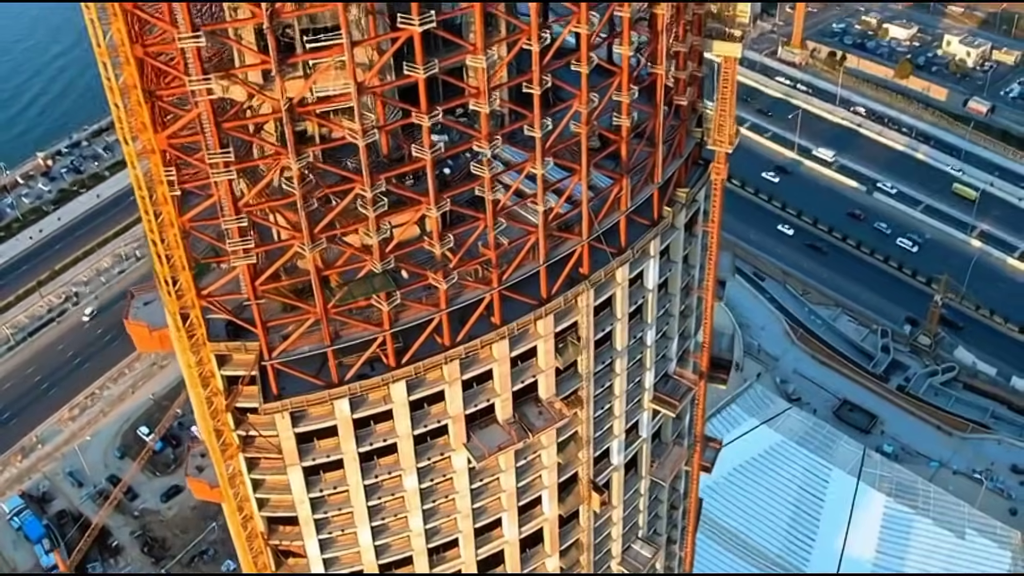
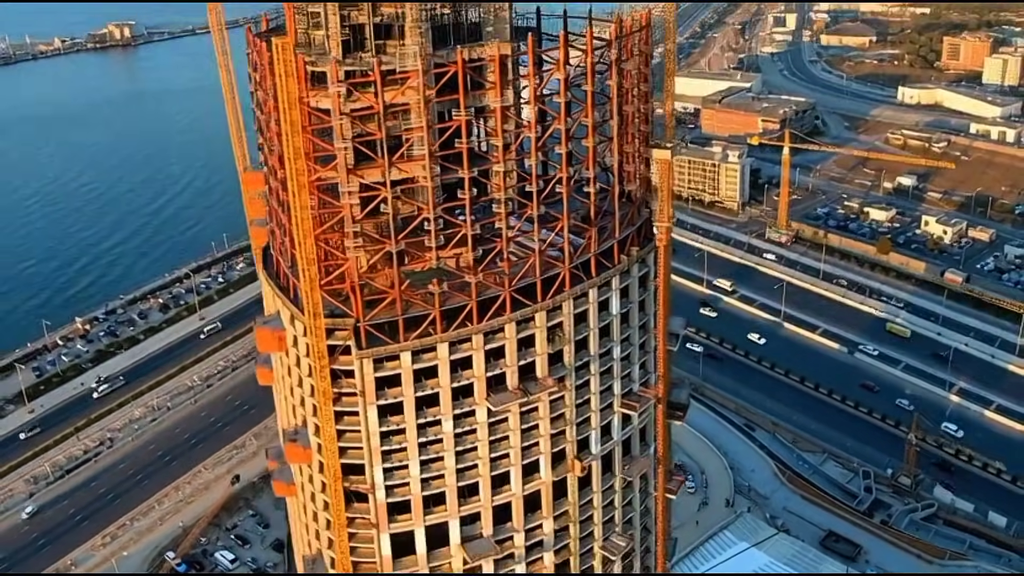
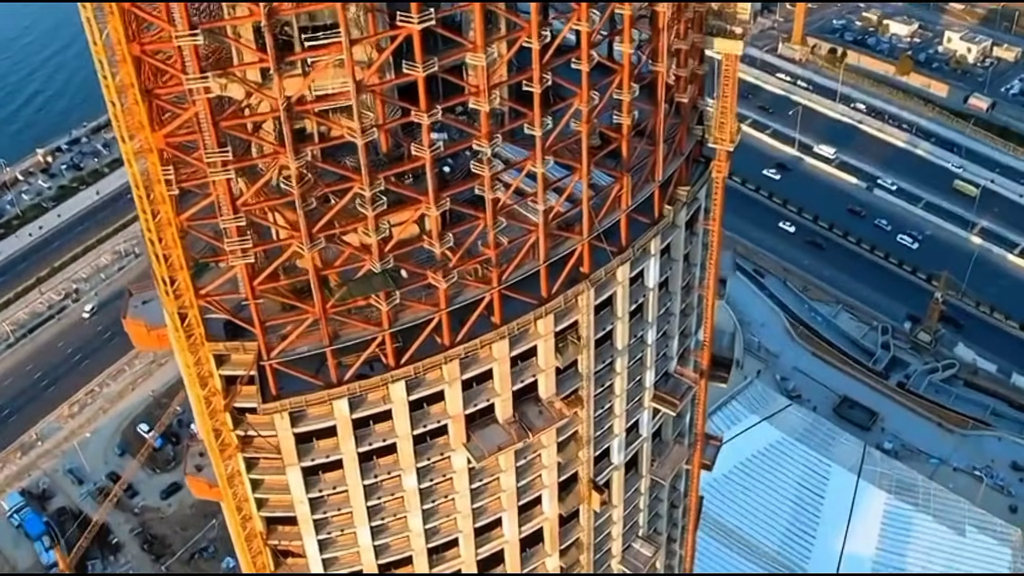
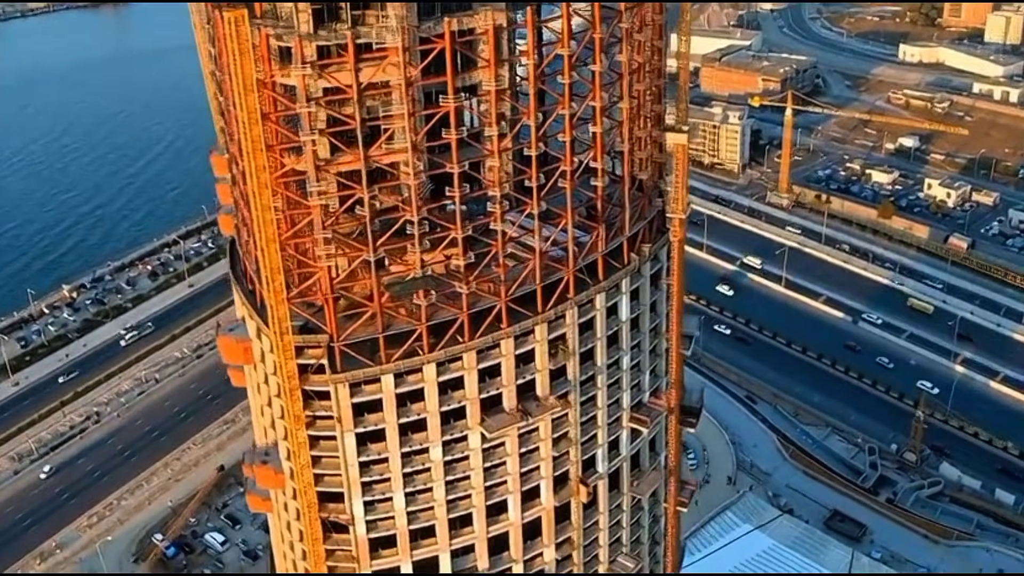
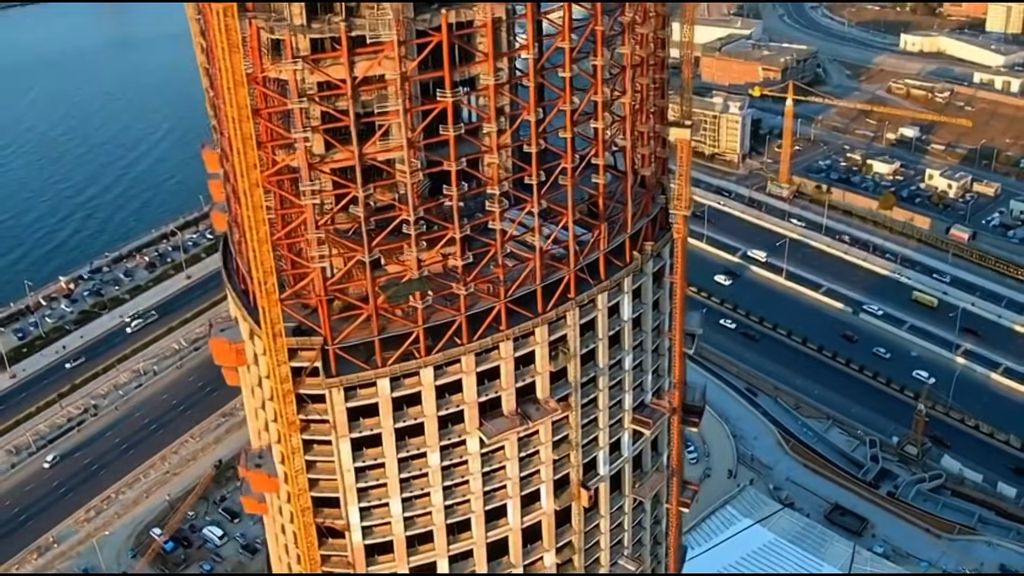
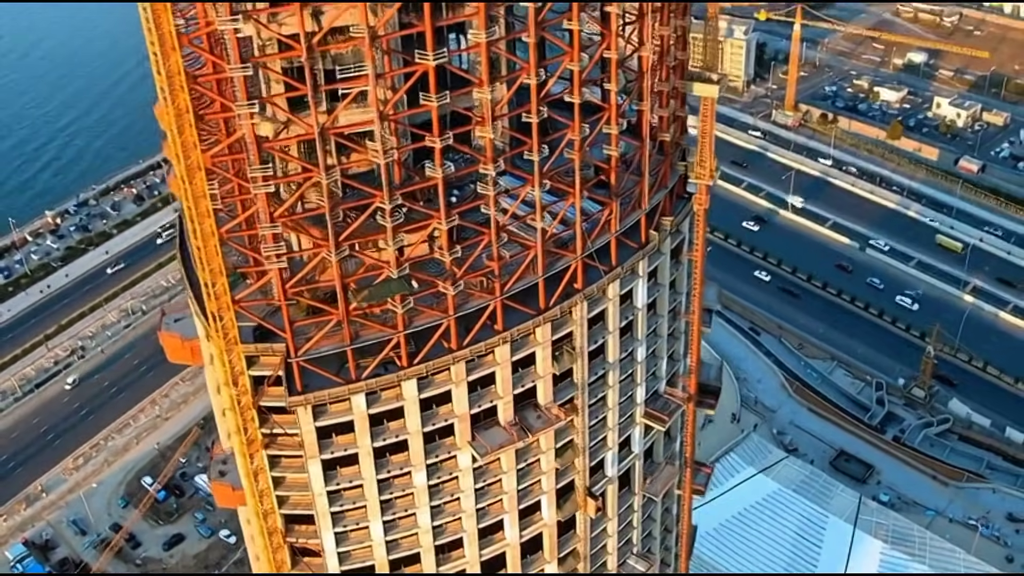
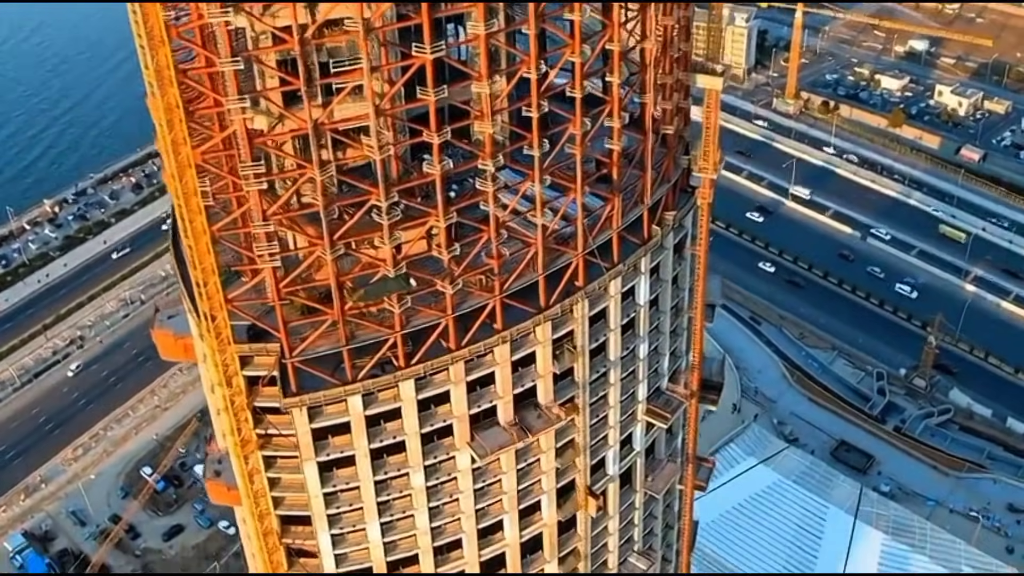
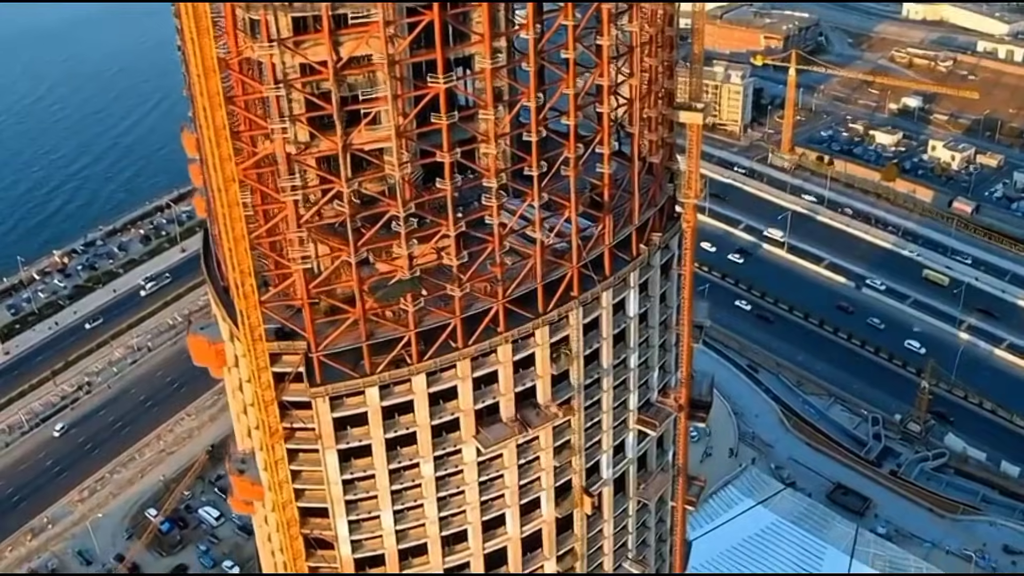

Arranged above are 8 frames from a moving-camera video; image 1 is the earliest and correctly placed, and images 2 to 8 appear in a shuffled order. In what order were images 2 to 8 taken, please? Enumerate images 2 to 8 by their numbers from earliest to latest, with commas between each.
6, 5, 2, 4, 8, 7, 3
